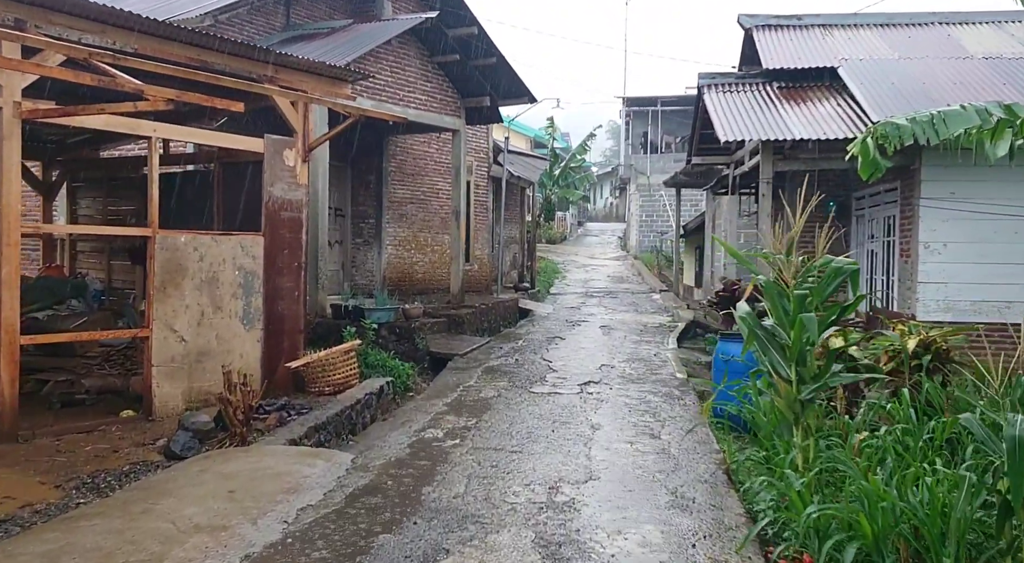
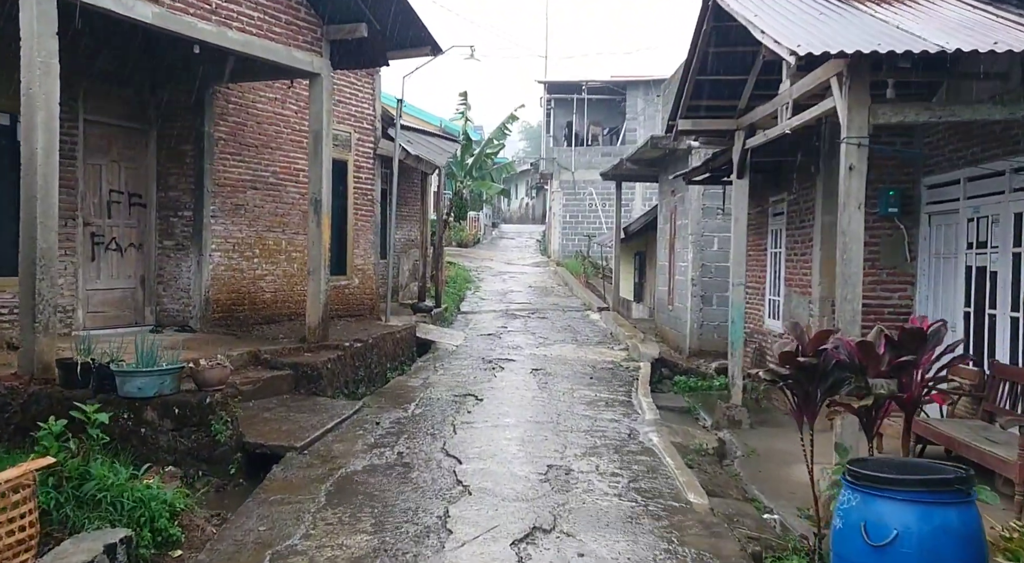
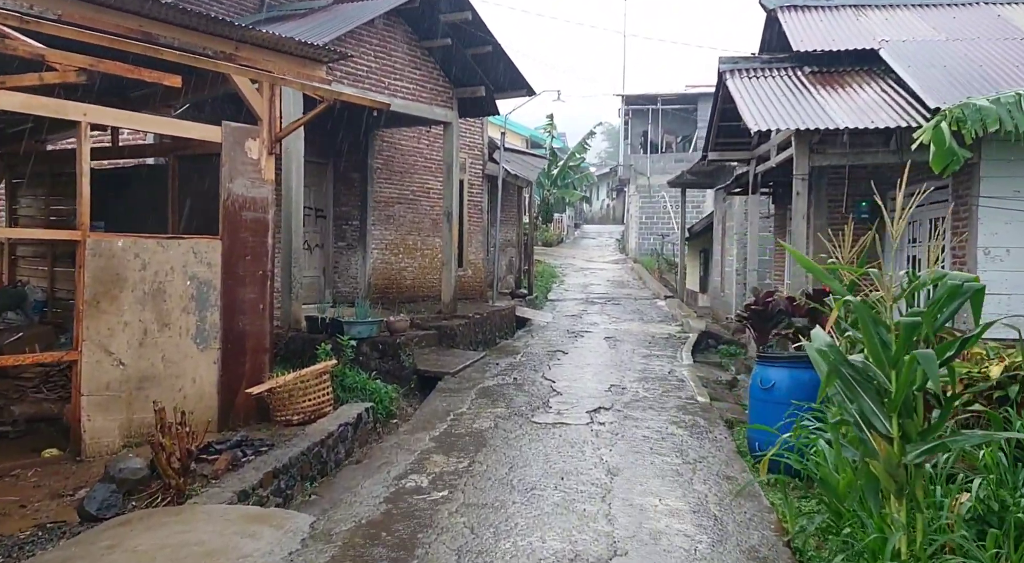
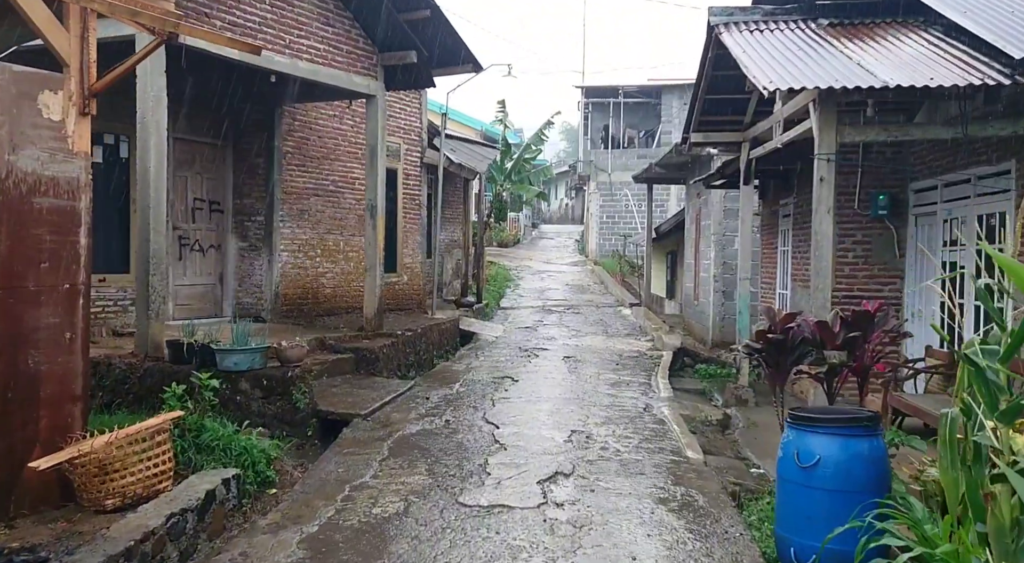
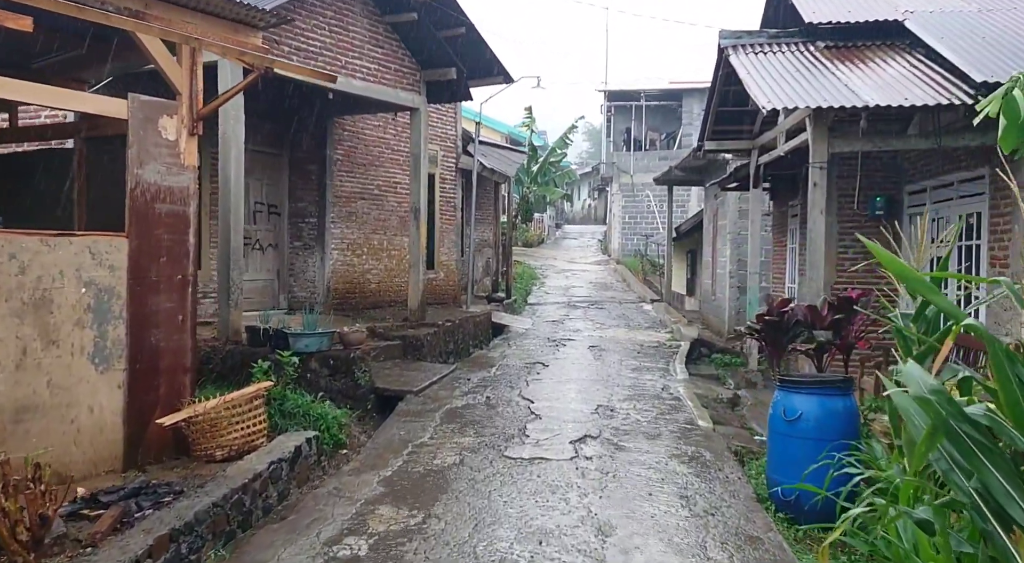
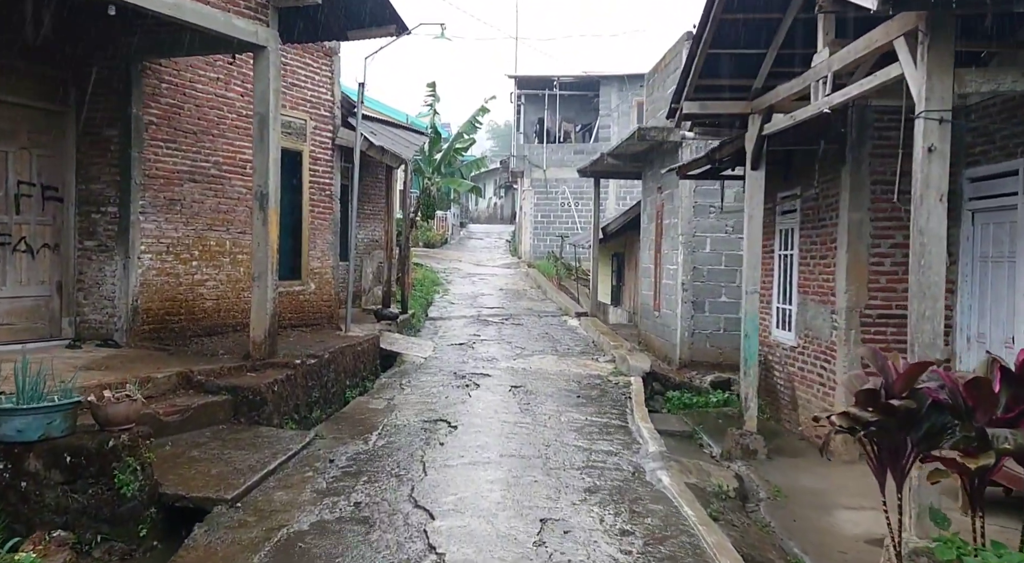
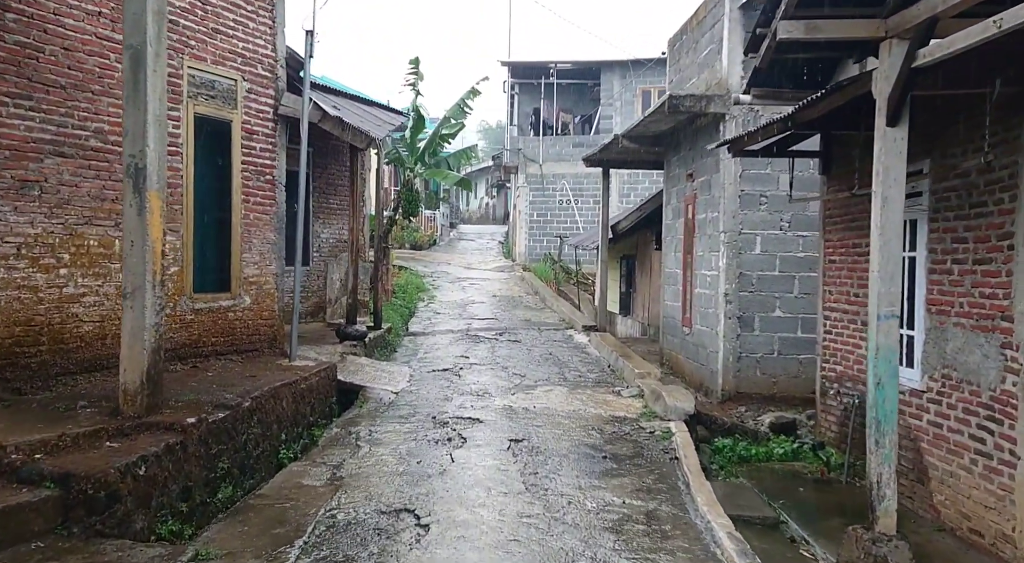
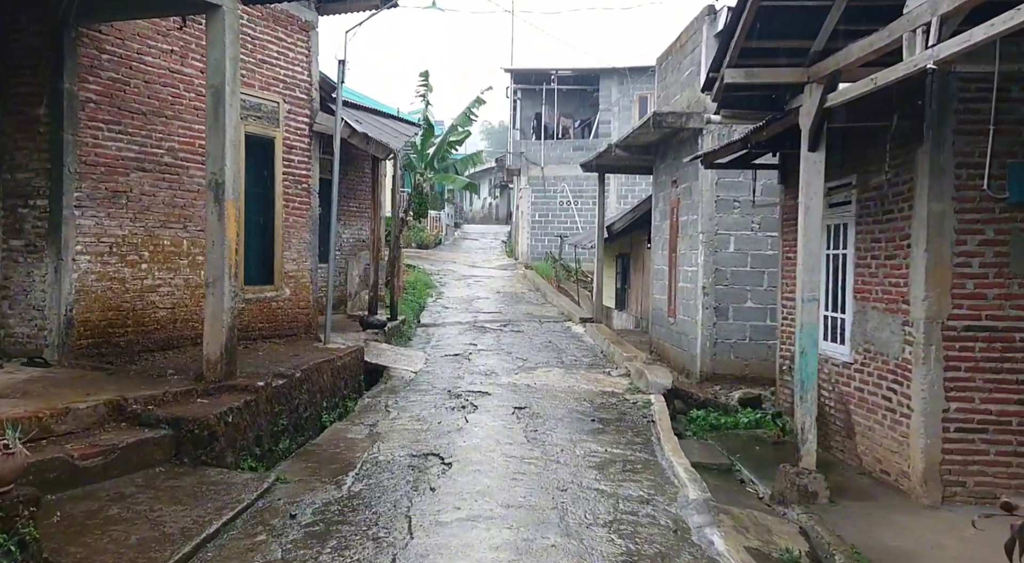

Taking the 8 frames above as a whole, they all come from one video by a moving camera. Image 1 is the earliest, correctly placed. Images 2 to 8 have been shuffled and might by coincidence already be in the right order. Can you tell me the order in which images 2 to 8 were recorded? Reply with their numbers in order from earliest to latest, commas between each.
3, 5, 4, 2, 6, 8, 7
